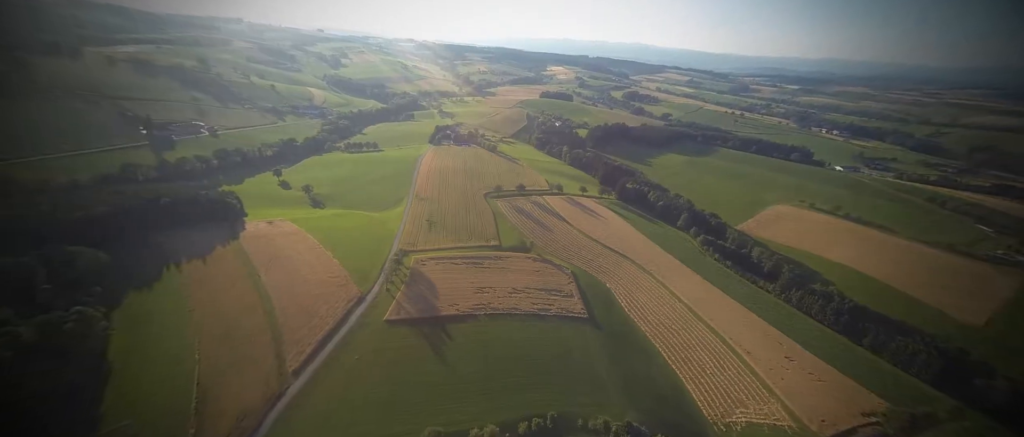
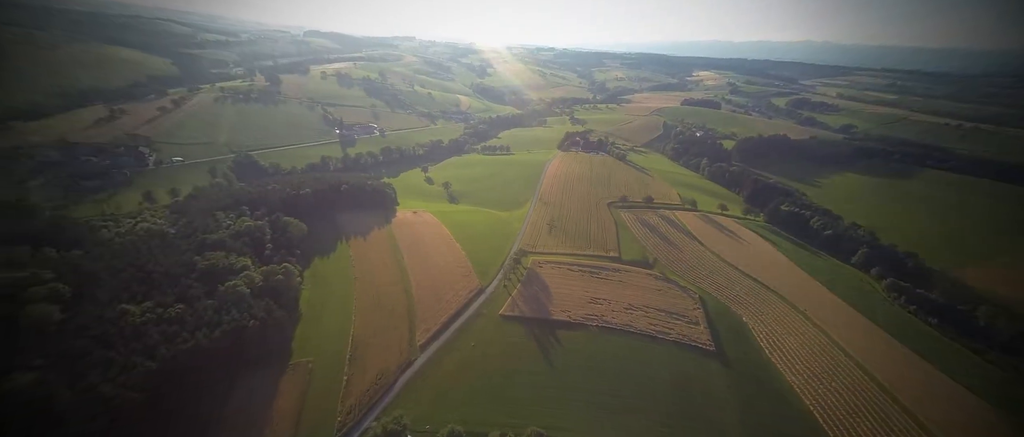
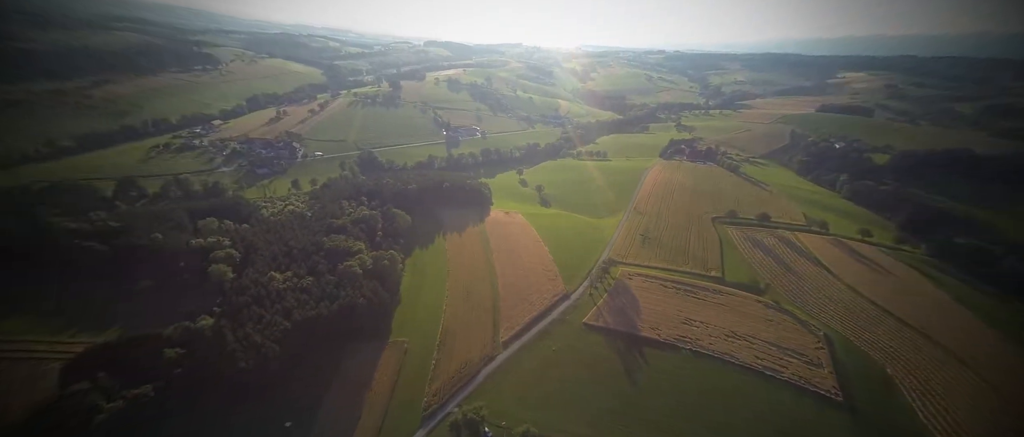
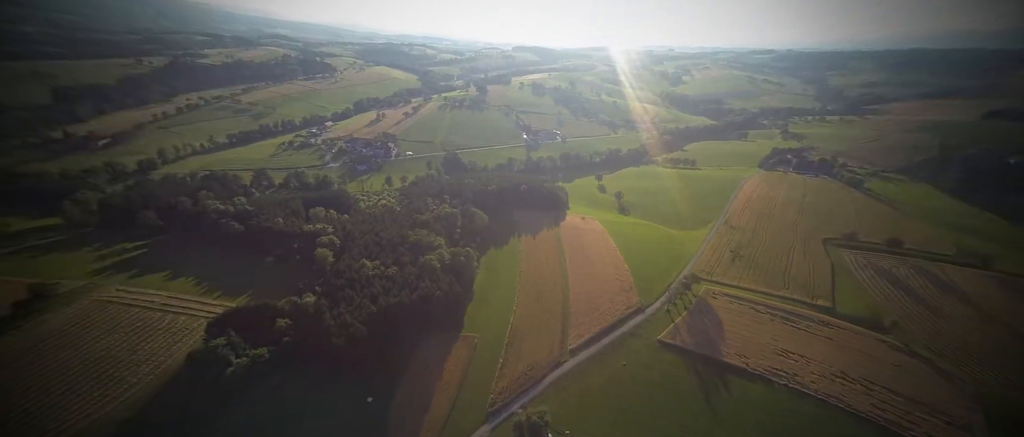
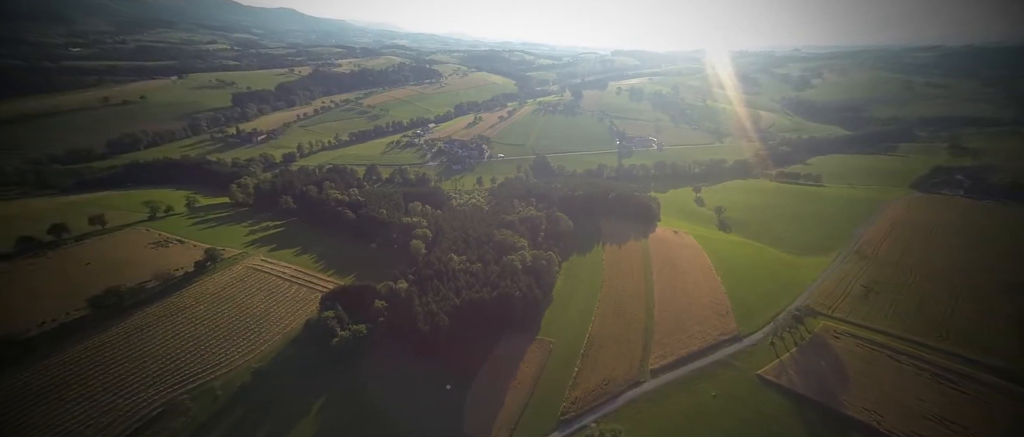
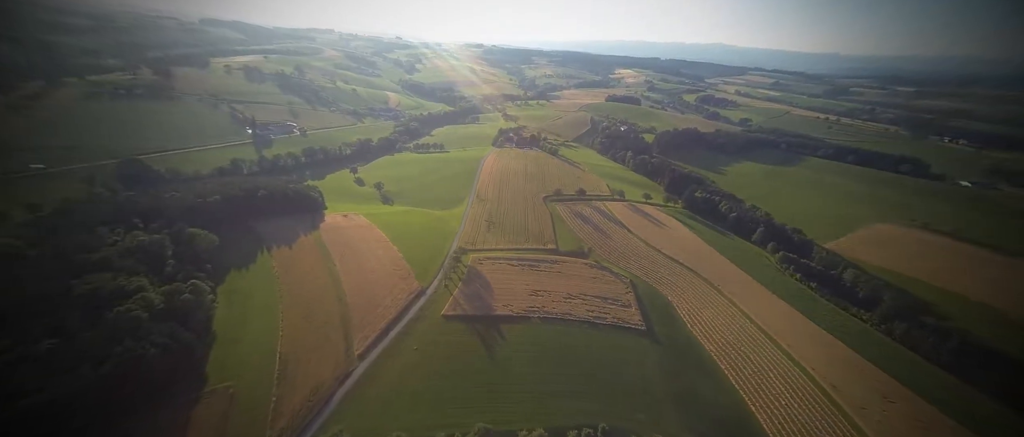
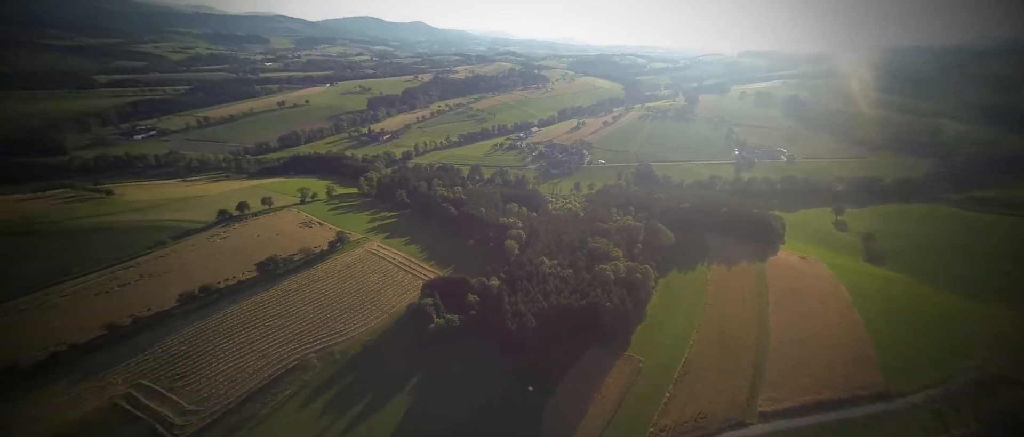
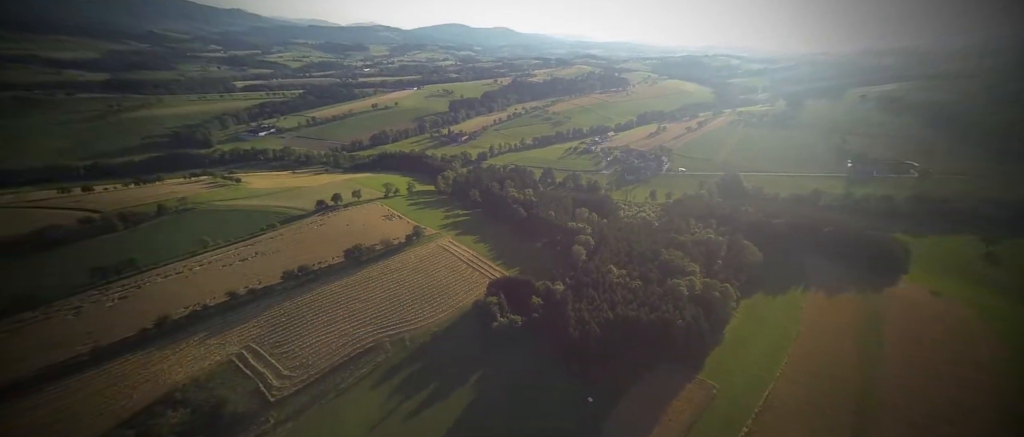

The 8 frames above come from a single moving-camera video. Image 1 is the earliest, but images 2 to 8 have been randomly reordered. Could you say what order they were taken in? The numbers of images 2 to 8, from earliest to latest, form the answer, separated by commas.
6, 2, 3, 4, 5, 7, 8
